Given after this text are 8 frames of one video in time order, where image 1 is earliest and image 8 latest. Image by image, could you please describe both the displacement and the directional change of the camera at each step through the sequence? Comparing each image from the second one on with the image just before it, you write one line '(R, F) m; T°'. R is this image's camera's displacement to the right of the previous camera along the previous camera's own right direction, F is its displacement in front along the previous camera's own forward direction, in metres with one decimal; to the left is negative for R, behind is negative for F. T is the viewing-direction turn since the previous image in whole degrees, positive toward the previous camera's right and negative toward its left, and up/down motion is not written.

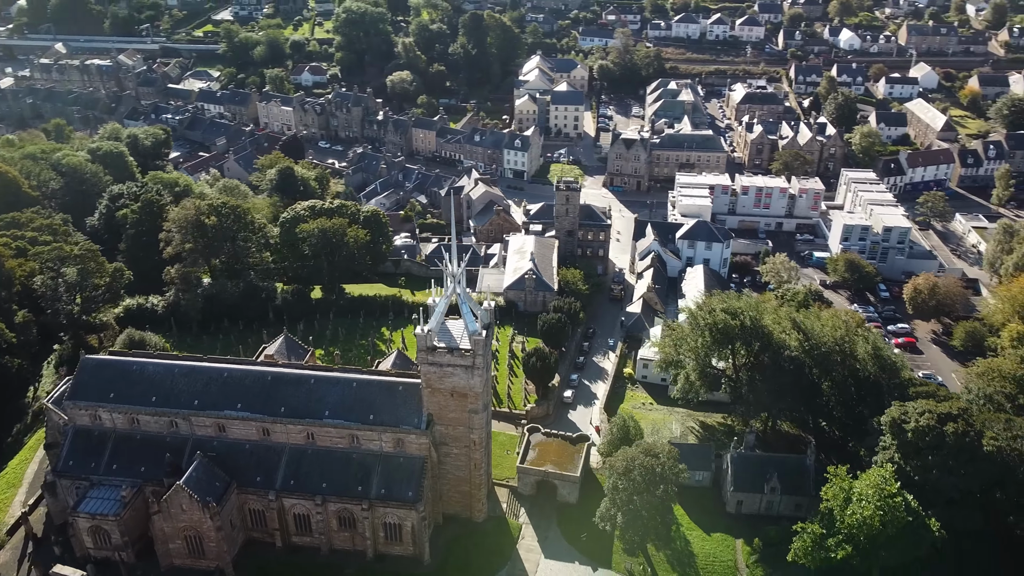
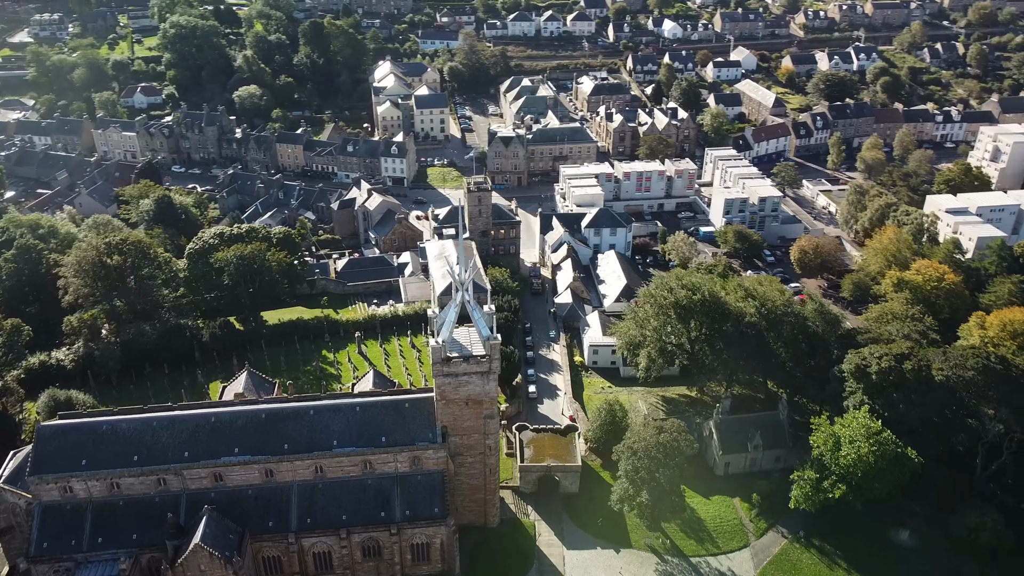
(-7.9, +0.7) m; +13°
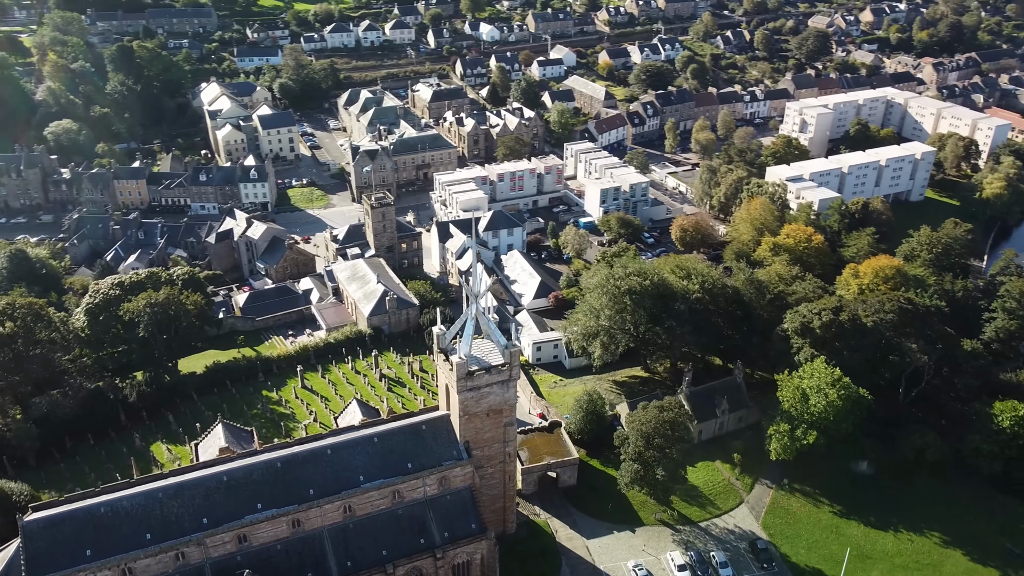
(-8.8, +0.6) m; +14°
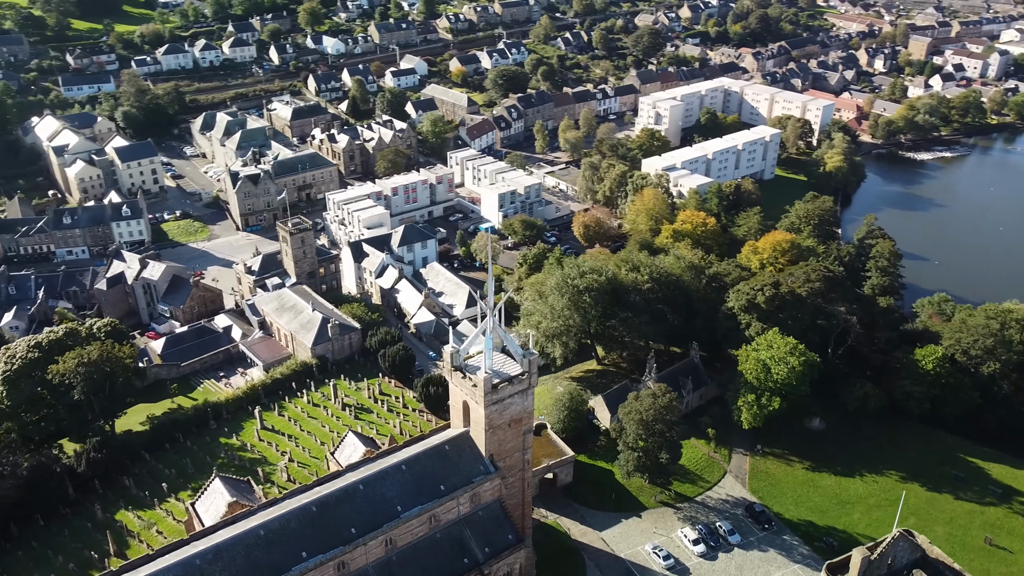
(-7.7, +0.3) m; +12°
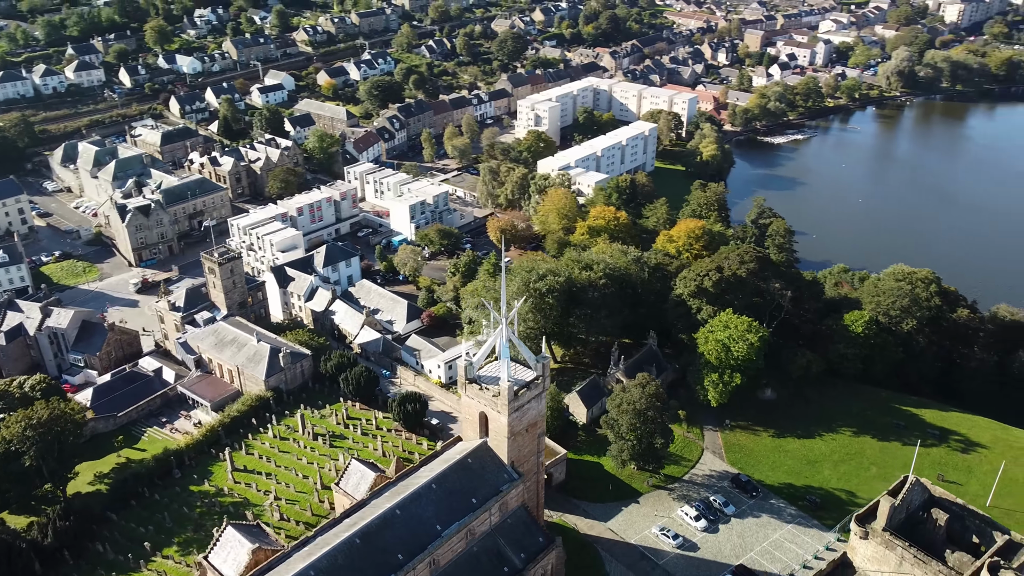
(-6.9, +0.1) m; +11°
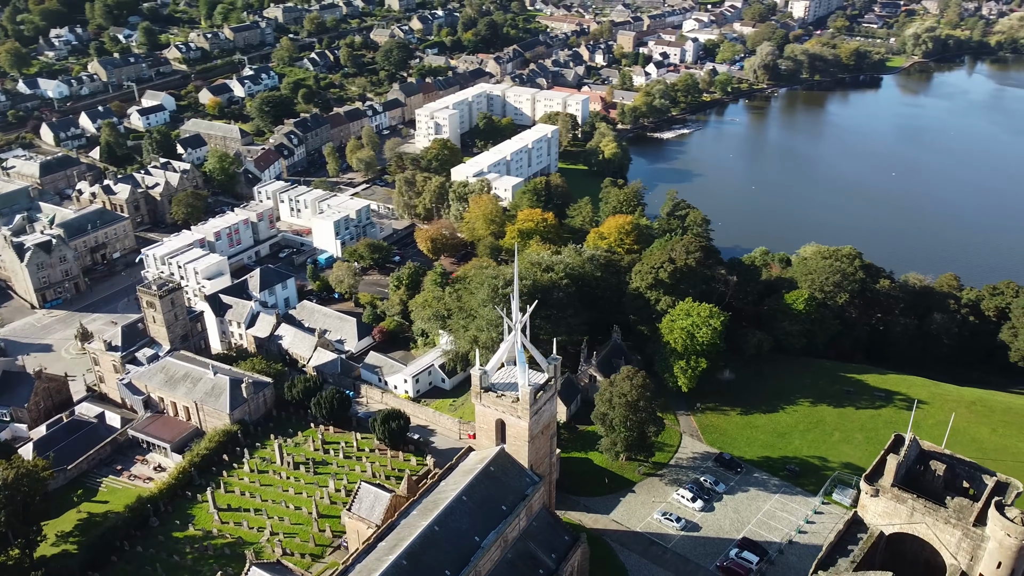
(-5.9, +0.1) m; +9°
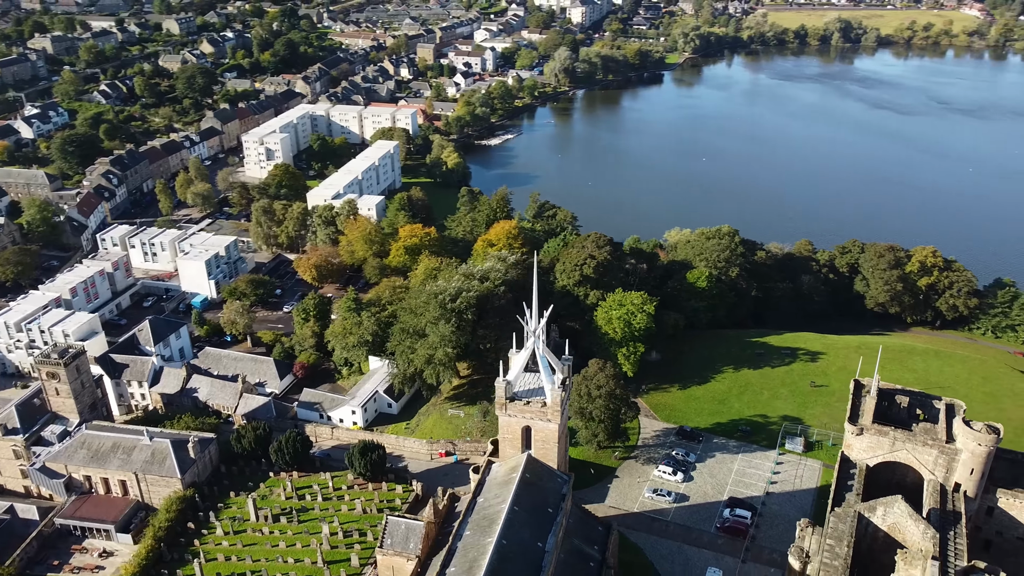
(-9.9, +0.6) m; +15°
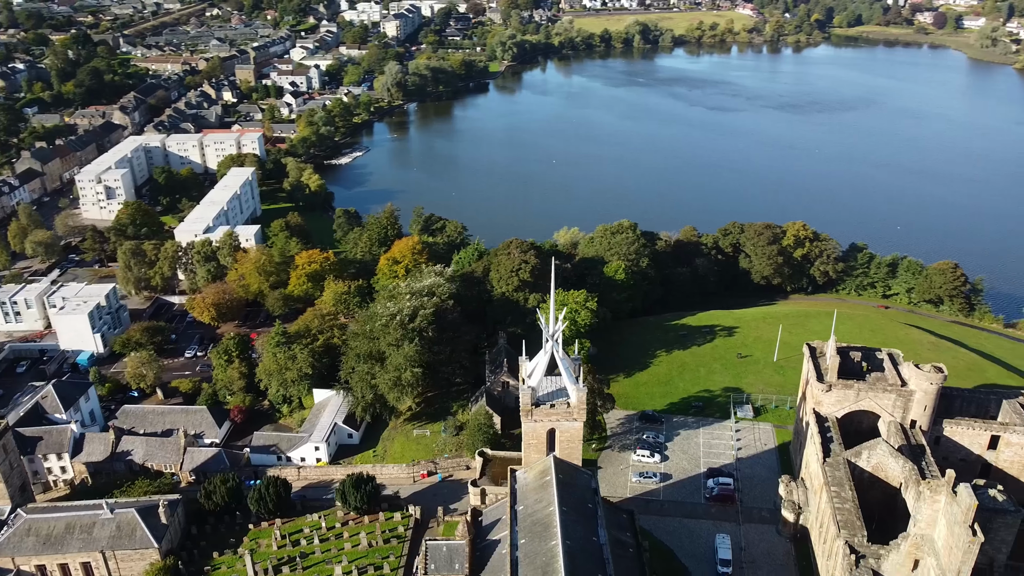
(-9.0, +0.4) m; +13°
